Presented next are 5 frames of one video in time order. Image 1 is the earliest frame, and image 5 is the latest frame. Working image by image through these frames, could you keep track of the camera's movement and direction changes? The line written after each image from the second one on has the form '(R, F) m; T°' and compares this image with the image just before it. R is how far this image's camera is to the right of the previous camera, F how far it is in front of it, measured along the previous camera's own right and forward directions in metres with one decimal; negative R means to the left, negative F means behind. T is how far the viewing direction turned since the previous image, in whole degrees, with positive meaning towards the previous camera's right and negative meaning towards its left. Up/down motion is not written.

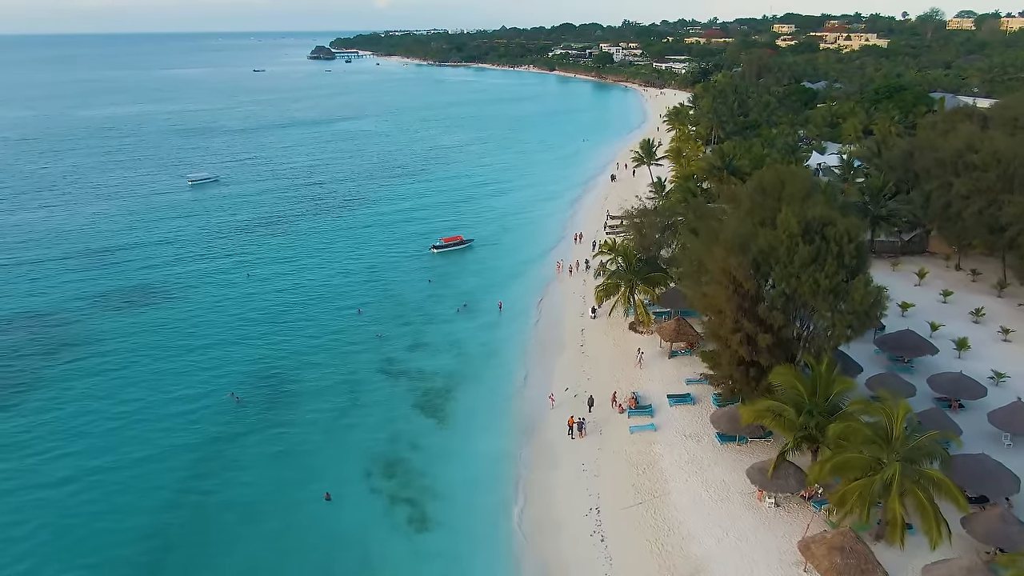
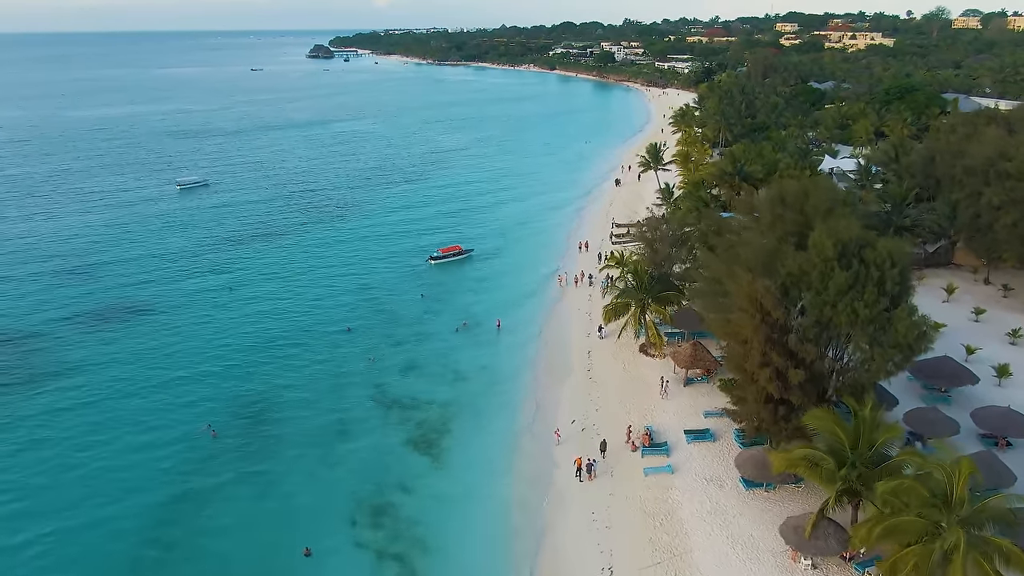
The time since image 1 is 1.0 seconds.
(-0.1, +2.6) m; 0°
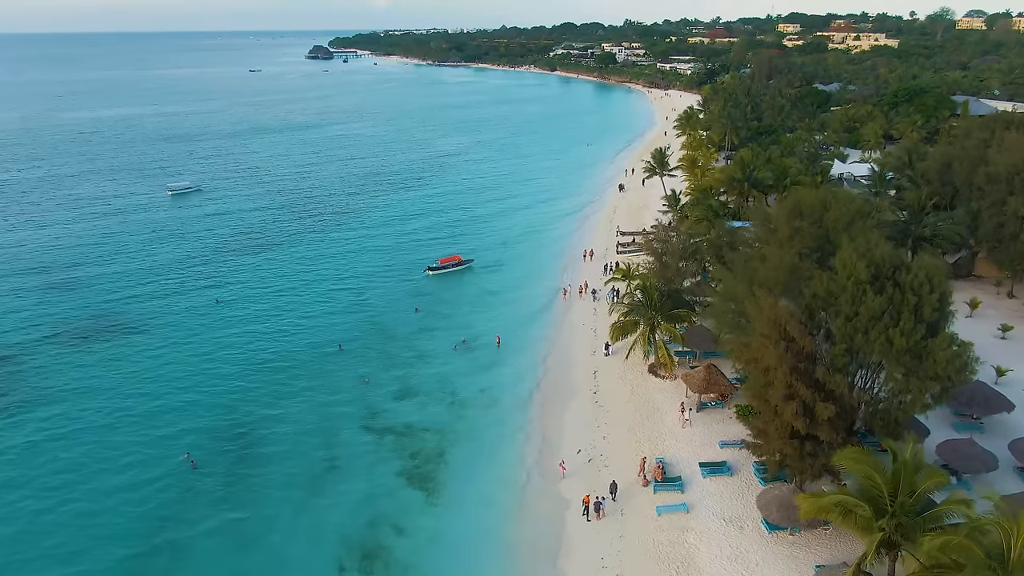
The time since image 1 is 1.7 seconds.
(-0.1, +1.9) m; 0°
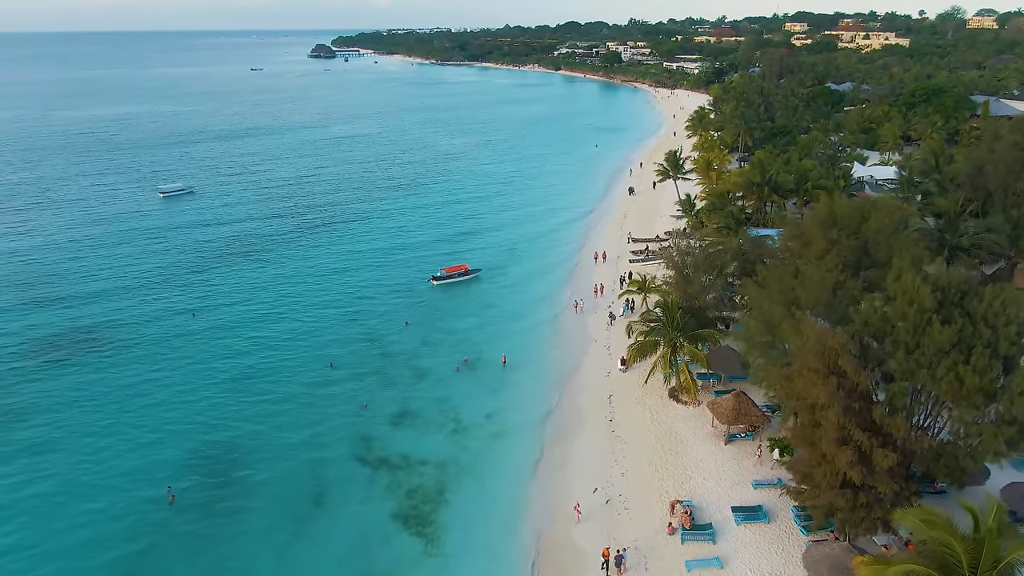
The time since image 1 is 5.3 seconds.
(-0.2, +2.7) m; 0°
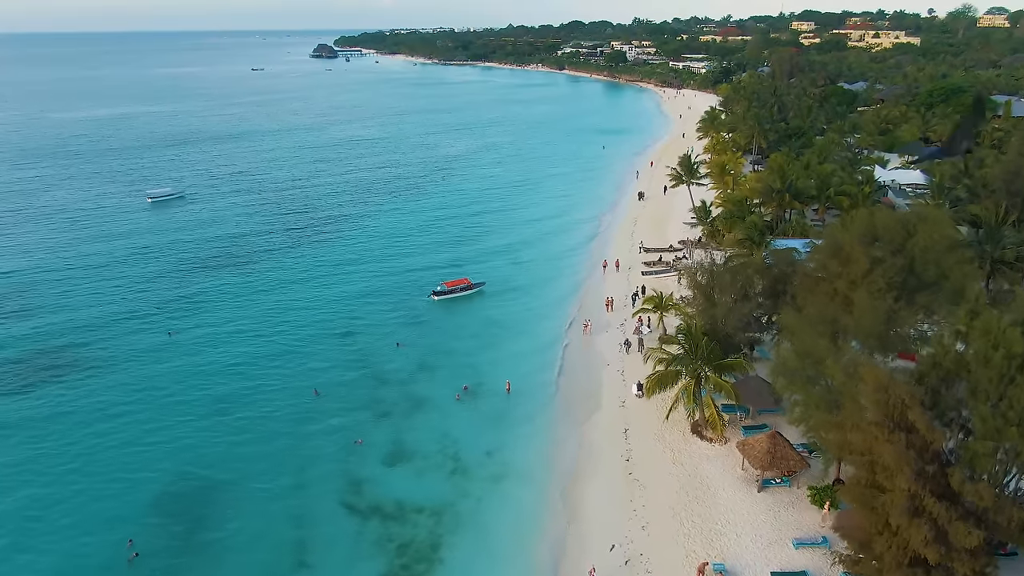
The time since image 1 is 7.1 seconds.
(-0.1, +2.9) m; 0°
